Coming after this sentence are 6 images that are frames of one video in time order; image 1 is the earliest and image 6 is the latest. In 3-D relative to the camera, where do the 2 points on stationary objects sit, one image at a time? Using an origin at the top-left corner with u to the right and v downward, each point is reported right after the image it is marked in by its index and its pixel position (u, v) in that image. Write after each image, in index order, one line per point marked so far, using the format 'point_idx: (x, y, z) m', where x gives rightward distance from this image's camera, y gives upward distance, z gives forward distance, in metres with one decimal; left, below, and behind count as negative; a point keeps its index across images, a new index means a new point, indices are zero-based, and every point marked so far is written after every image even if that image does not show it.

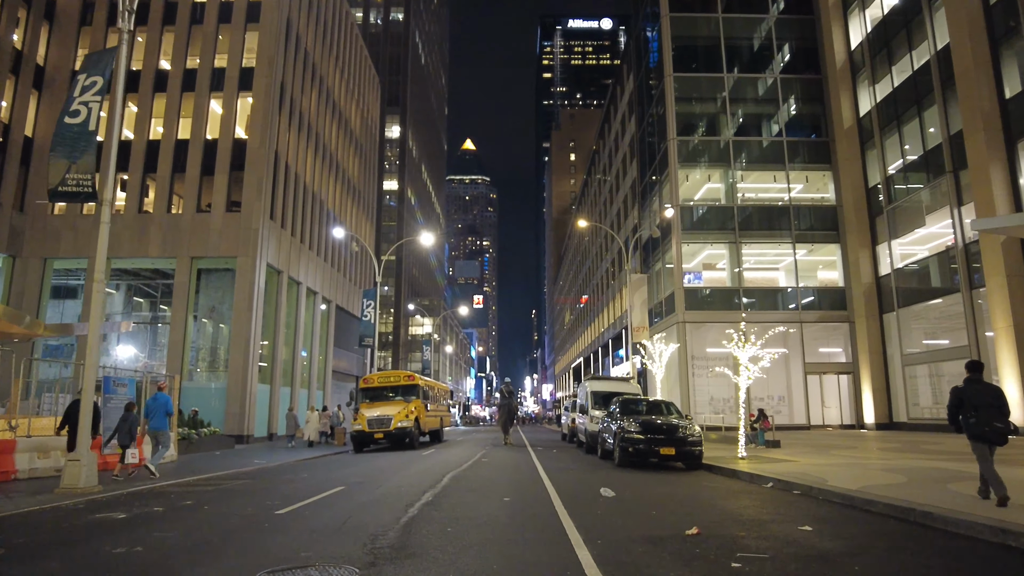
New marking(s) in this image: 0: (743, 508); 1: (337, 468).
0: (+2.9, -2.8, +8.2) m
1: (-4.2, -4.3, +15.2) m
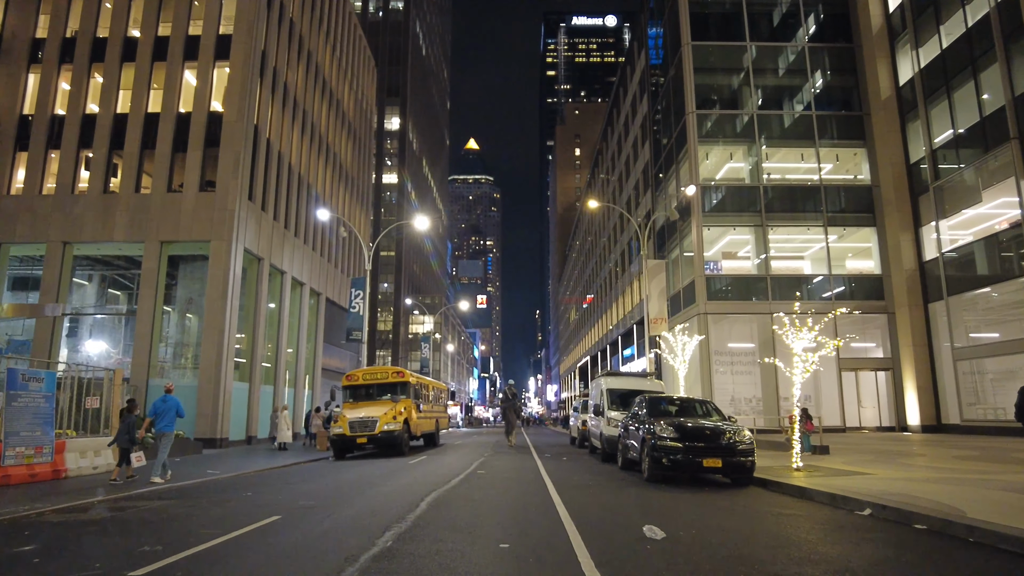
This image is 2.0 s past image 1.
0: (+2.9, -2.3, +5.4) m
1: (-4.1, -3.8, +12.5) m
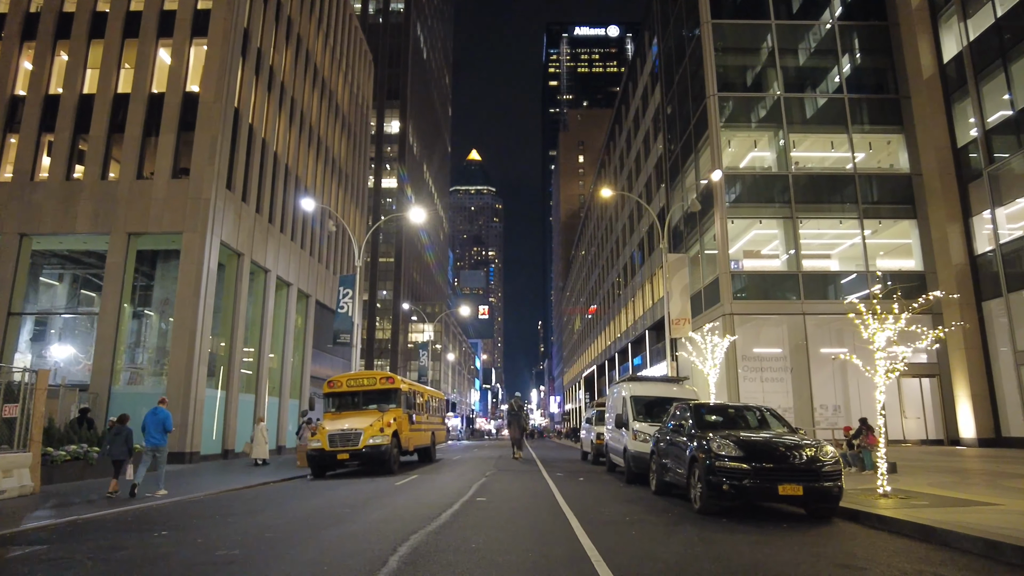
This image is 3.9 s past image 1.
0: (+3.1, -1.8, +2.8) m
1: (-4.0, -3.5, +9.9) m
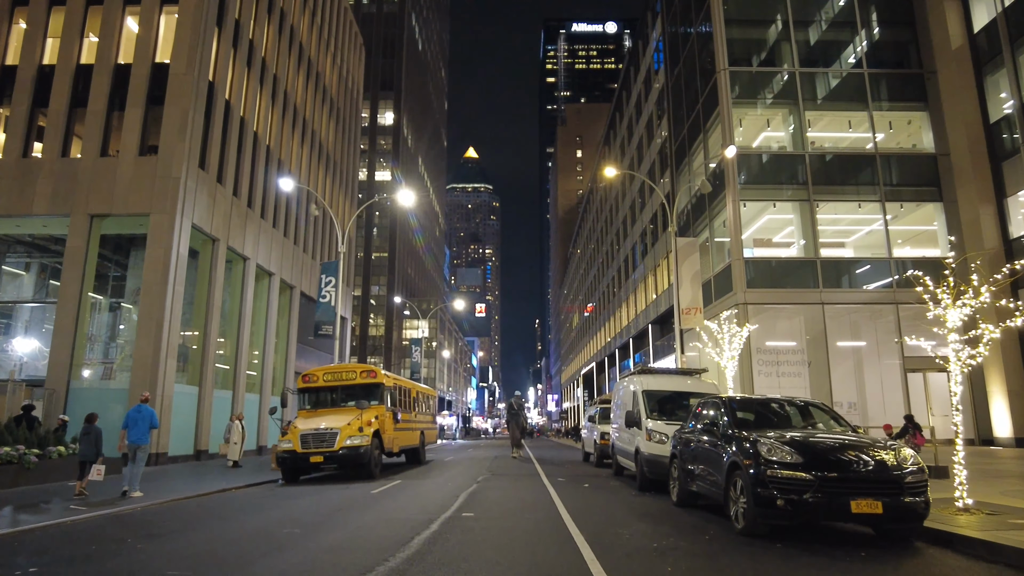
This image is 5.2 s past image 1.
0: (+3.0, -1.4, +1.0) m
1: (-4.1, -3.1, +8.0) m
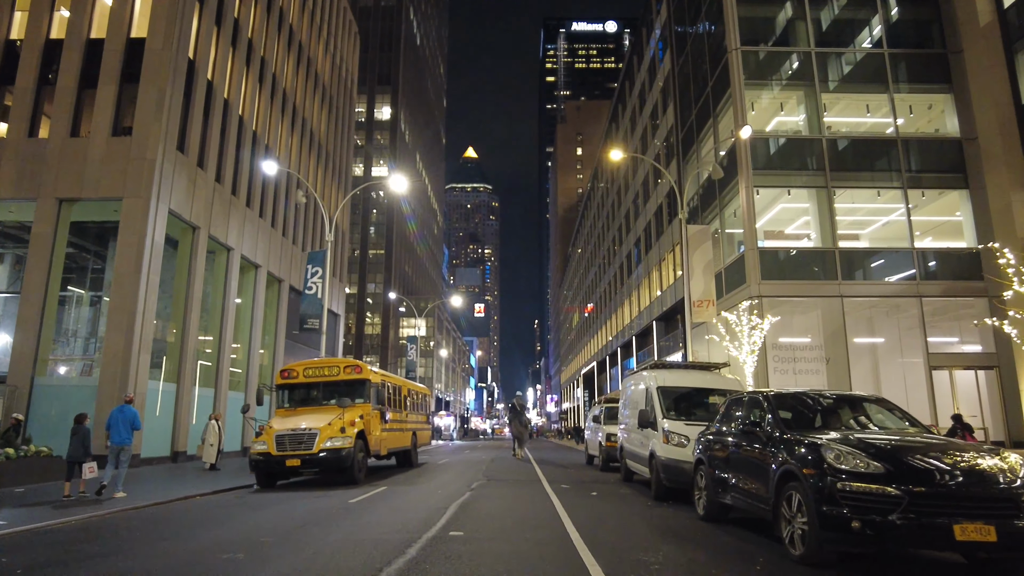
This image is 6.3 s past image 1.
0: (+3.0, -1.1, -0.4) m
1: (-4.1, -2.7, +6.6) m
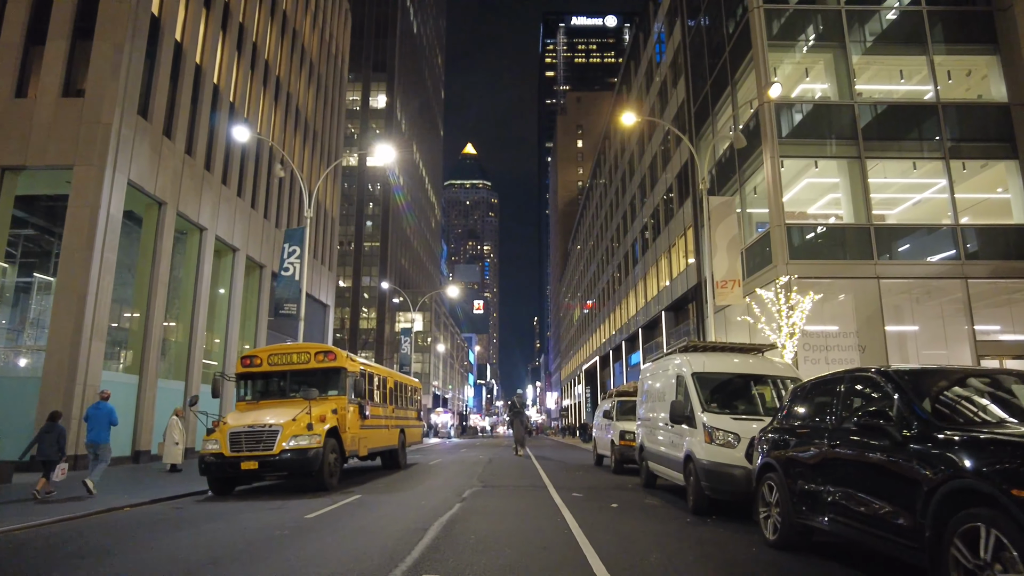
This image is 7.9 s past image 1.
0: (+3.0, -0.6, -2.6) m
1: (-4.1, -2.2, +4.4) m
